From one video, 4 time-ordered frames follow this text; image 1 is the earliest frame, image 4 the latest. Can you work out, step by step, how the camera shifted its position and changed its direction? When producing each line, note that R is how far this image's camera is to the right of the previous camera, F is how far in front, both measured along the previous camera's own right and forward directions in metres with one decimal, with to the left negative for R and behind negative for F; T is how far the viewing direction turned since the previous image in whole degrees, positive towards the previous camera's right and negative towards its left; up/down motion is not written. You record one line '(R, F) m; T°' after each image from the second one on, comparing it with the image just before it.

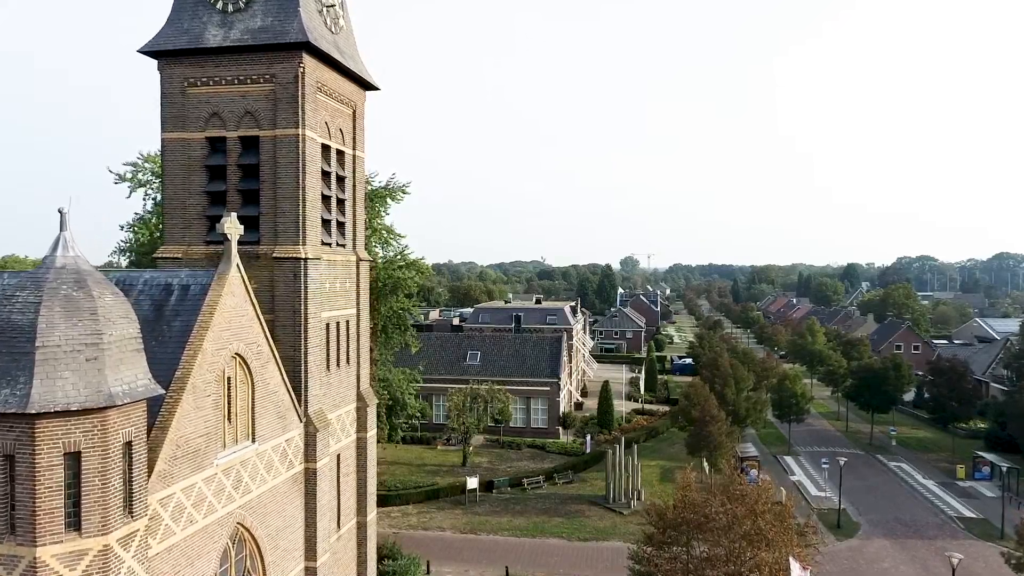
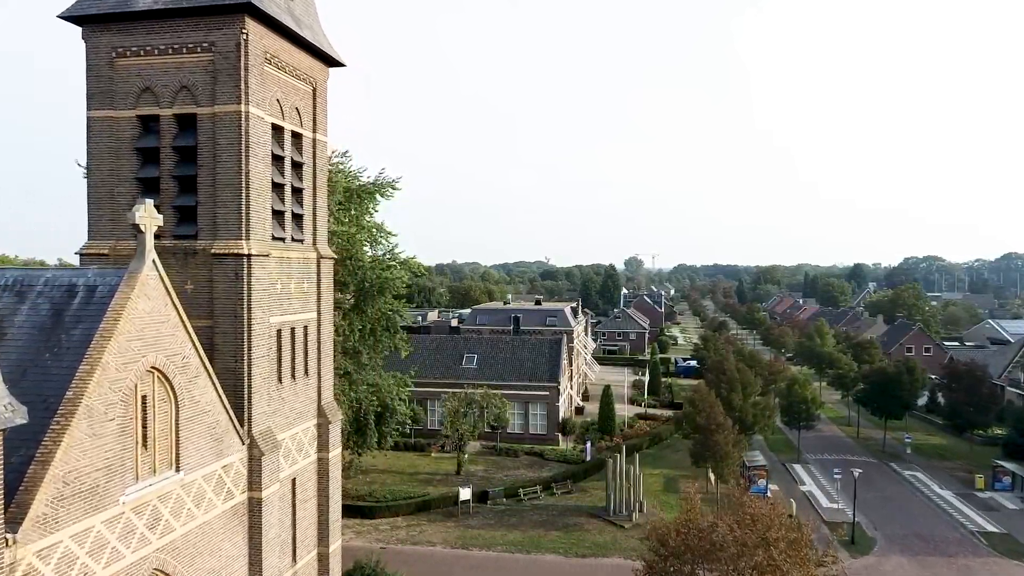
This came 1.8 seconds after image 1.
(+0.4, +1.4) m; 0°
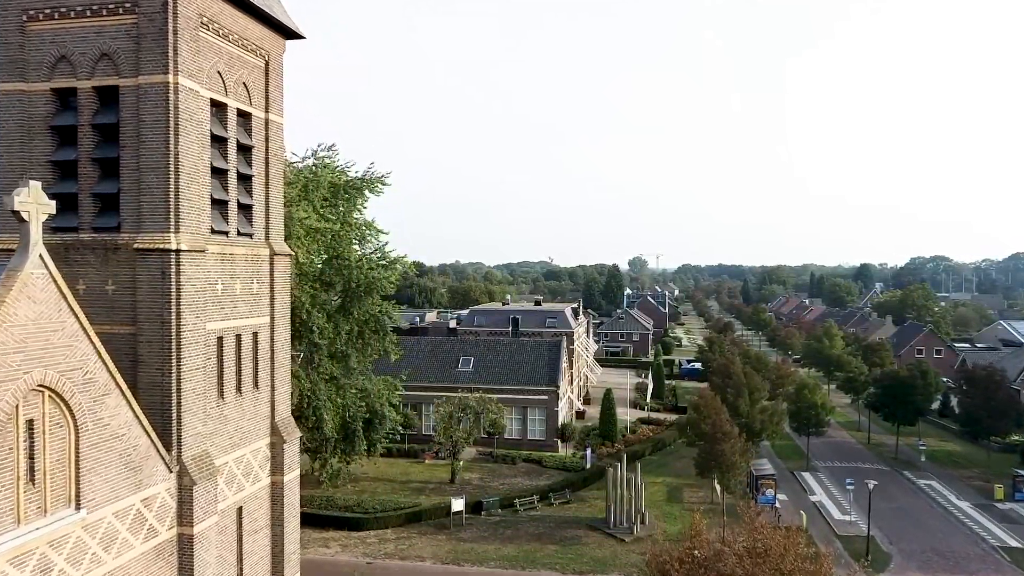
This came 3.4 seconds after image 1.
(+0.3, +1.3) m; 0°
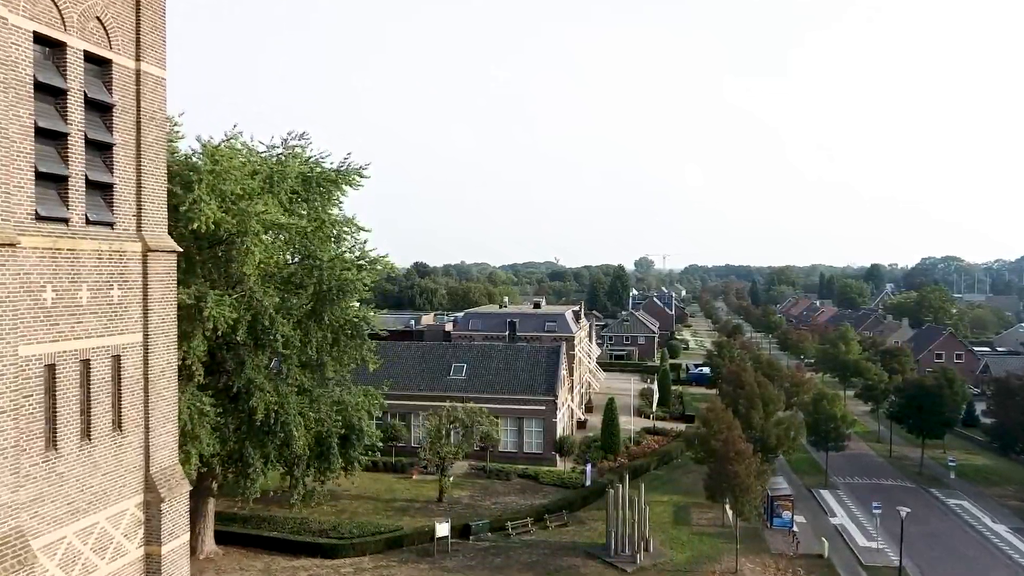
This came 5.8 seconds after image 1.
(+0.5, +2.4) m; -1°
